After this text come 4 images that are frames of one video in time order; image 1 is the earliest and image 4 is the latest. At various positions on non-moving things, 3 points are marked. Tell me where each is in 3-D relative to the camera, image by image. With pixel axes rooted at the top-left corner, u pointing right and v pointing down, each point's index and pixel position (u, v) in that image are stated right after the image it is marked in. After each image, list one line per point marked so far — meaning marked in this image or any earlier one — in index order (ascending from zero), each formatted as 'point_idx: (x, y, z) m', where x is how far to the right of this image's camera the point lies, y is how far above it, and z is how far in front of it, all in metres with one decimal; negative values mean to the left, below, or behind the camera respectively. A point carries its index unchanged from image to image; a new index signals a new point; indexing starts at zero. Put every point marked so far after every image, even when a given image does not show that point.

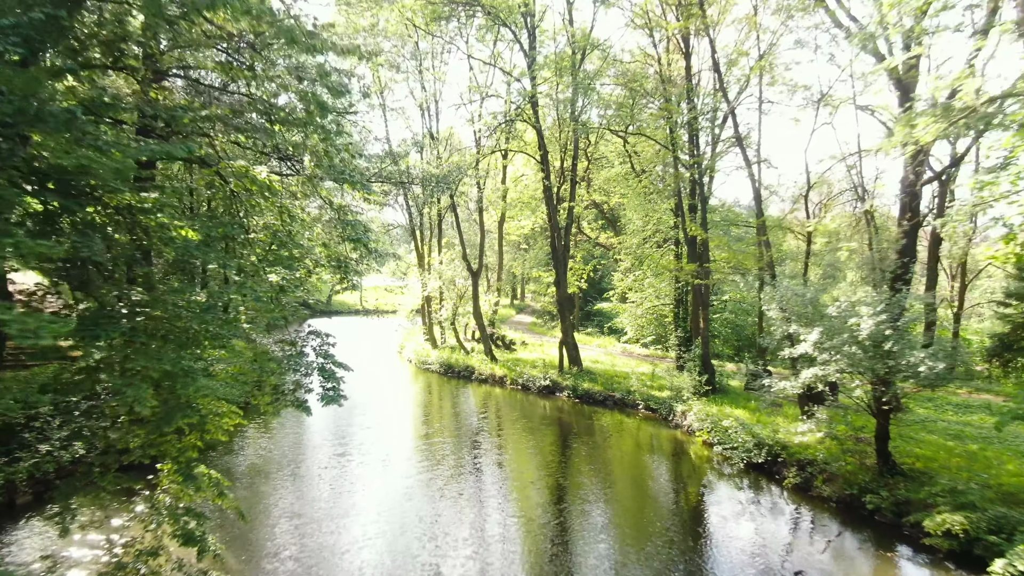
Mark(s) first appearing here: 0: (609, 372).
0: (+2.7, -2.3, +19.0) m
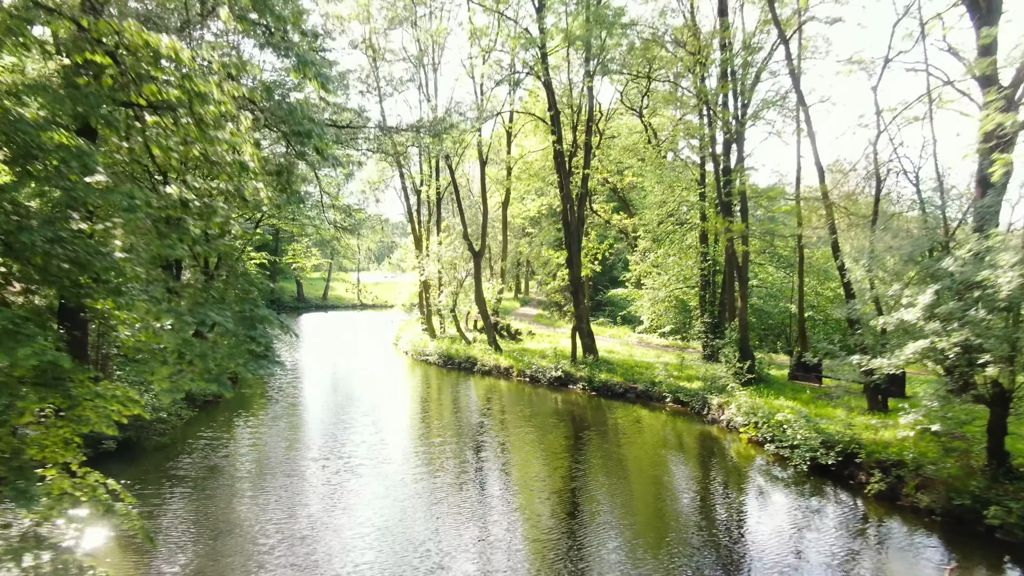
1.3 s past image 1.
0: (+2.8, -1.8, +16.9) m
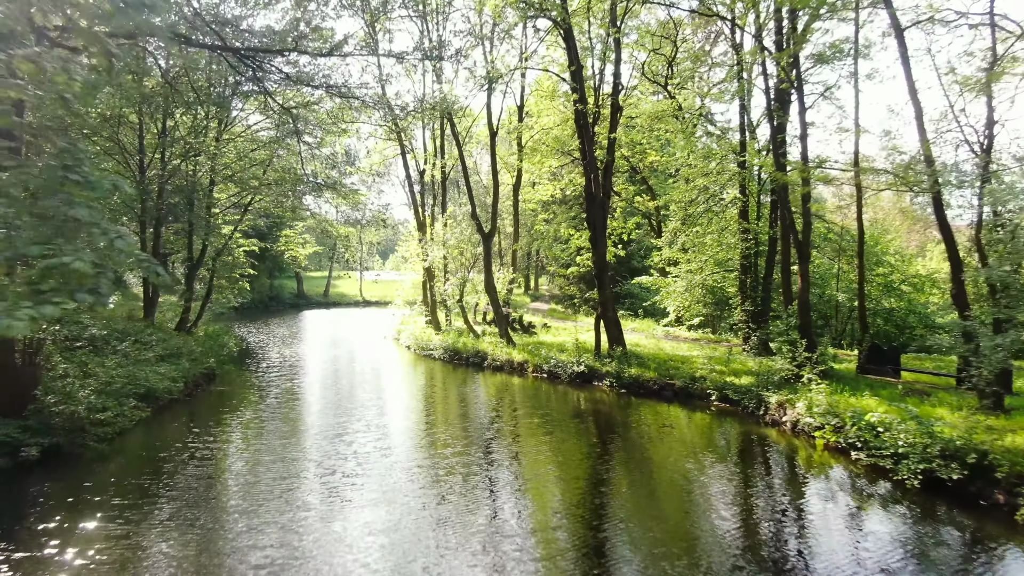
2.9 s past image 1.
0: (+3.2, -1.5, +14.8) m
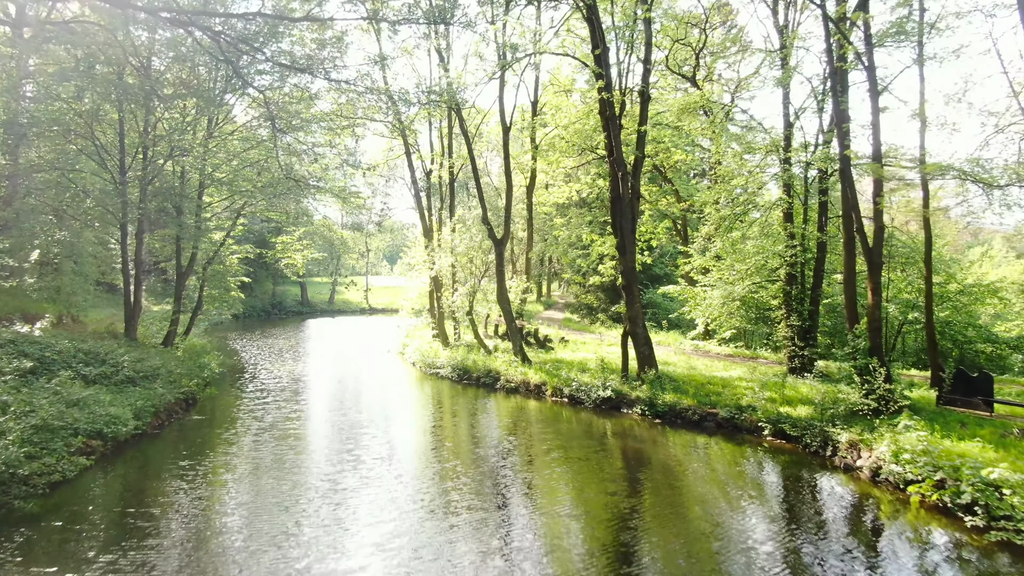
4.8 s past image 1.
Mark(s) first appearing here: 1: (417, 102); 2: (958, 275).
0: (+3.5, -1.7, +13.1) m
1: (-1.1, +2.2, +7.9) m
2: (+11.1, +0.3, +17.2) m
